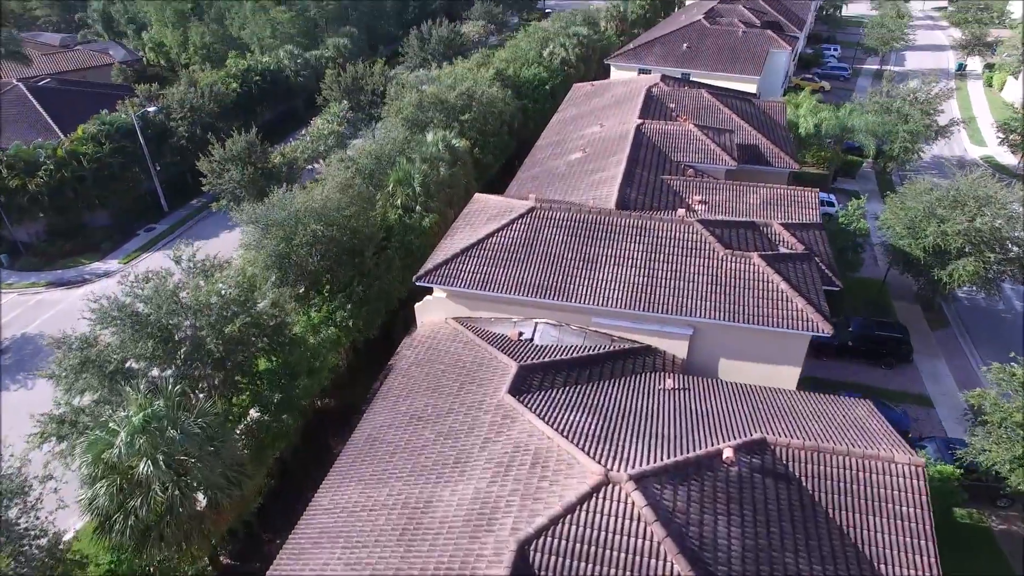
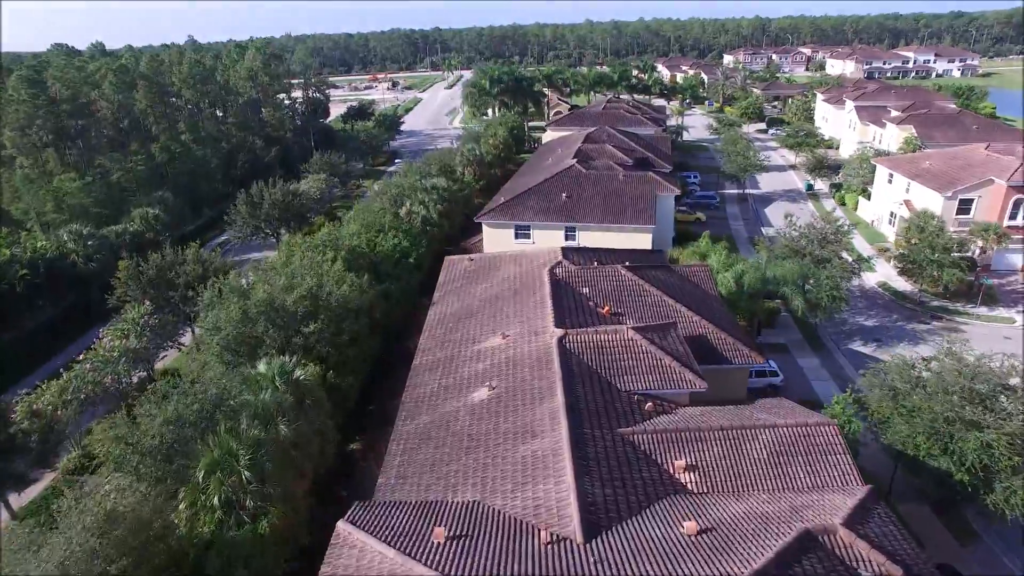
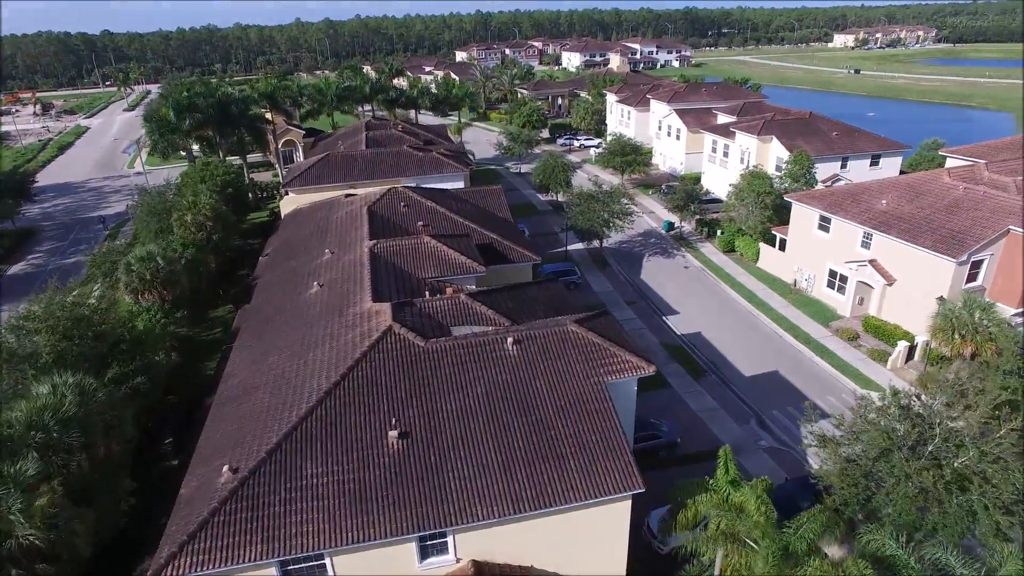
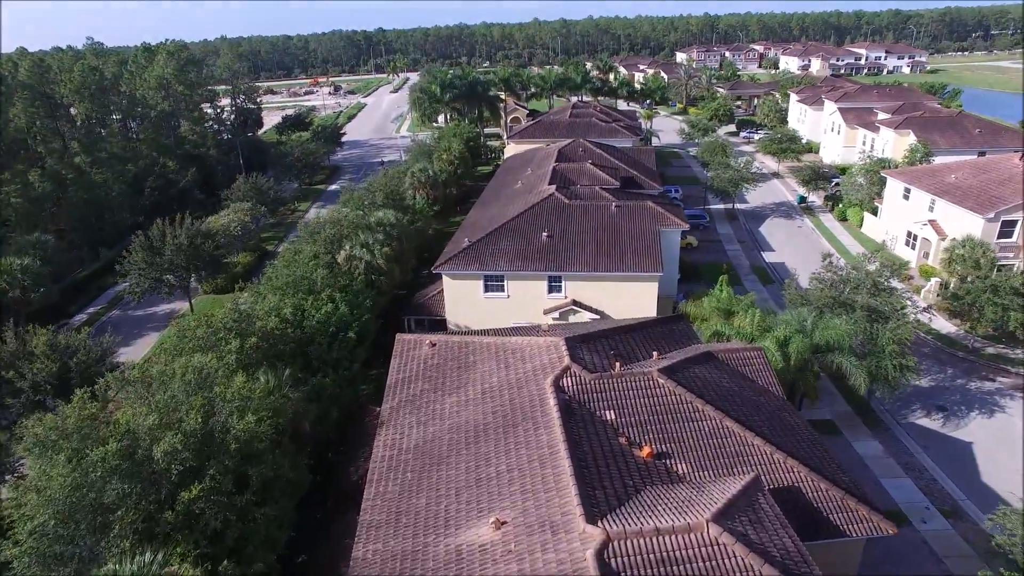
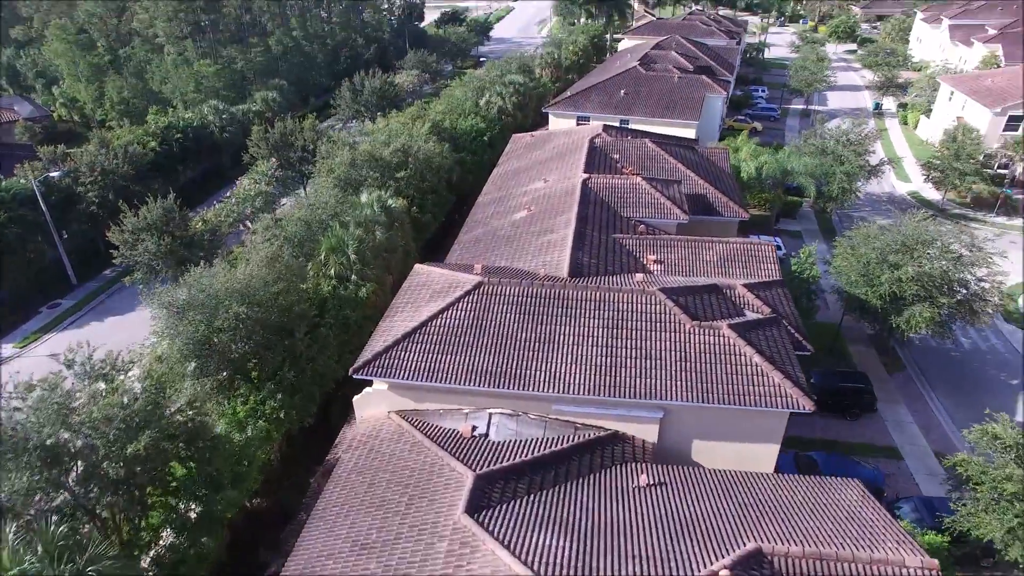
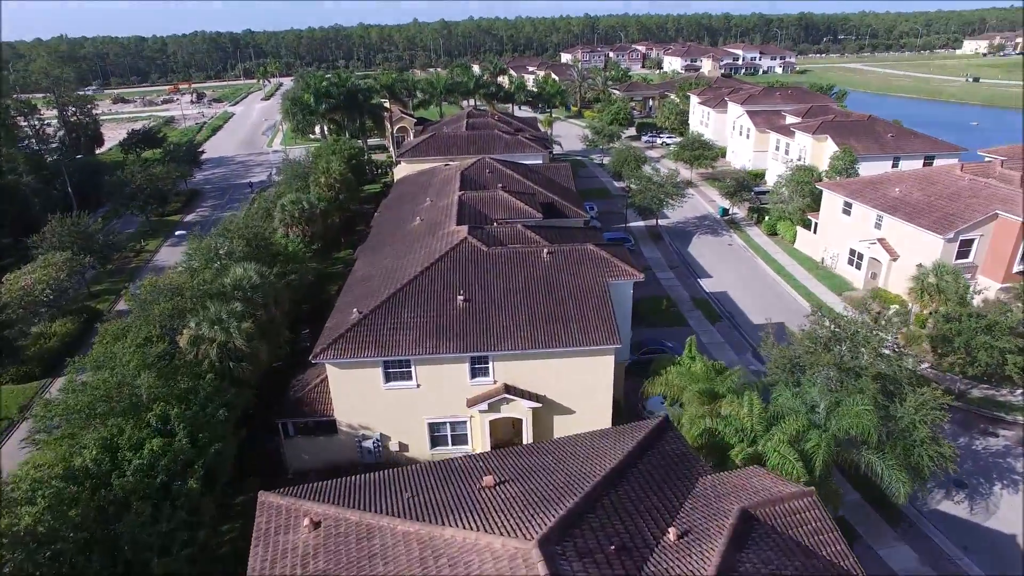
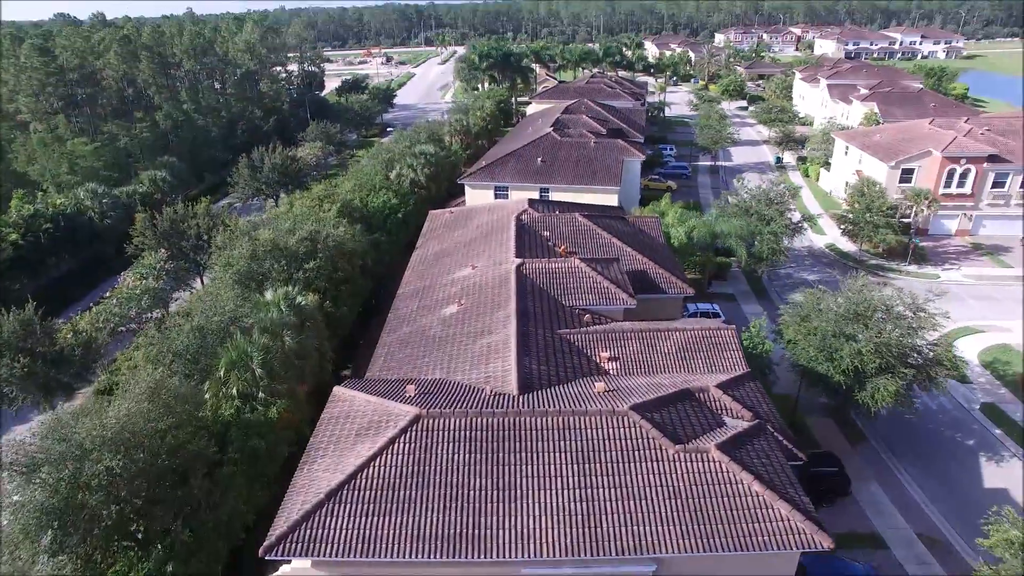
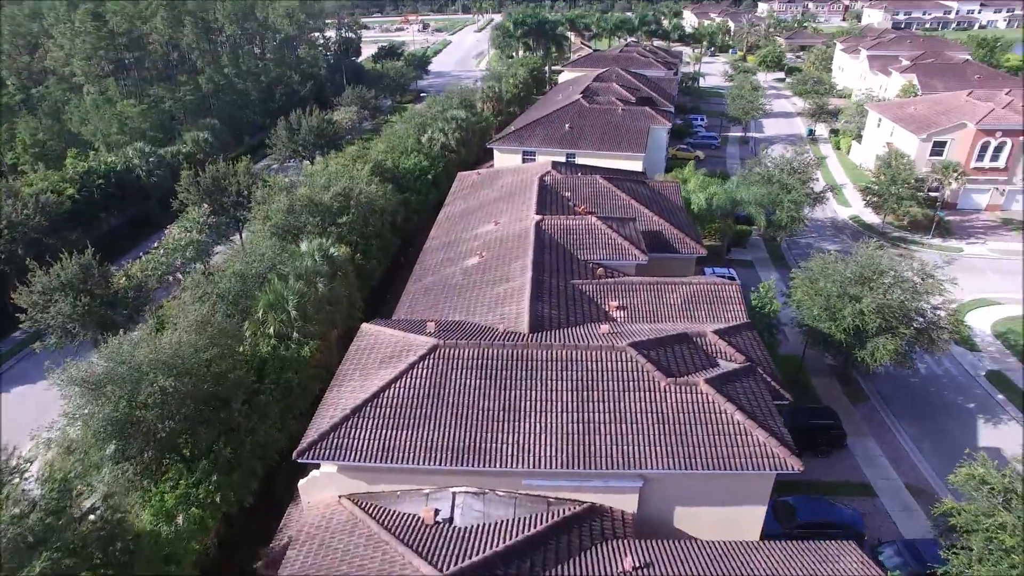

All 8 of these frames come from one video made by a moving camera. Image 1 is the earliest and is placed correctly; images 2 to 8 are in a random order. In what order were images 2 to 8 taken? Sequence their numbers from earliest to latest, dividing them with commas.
5, 8, 7, 2, 4, 6, 3
